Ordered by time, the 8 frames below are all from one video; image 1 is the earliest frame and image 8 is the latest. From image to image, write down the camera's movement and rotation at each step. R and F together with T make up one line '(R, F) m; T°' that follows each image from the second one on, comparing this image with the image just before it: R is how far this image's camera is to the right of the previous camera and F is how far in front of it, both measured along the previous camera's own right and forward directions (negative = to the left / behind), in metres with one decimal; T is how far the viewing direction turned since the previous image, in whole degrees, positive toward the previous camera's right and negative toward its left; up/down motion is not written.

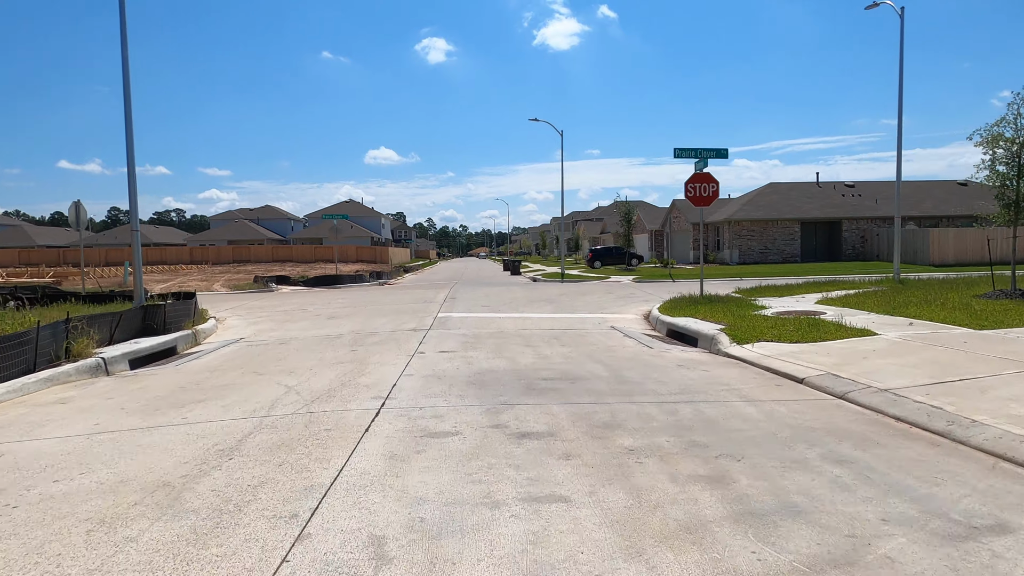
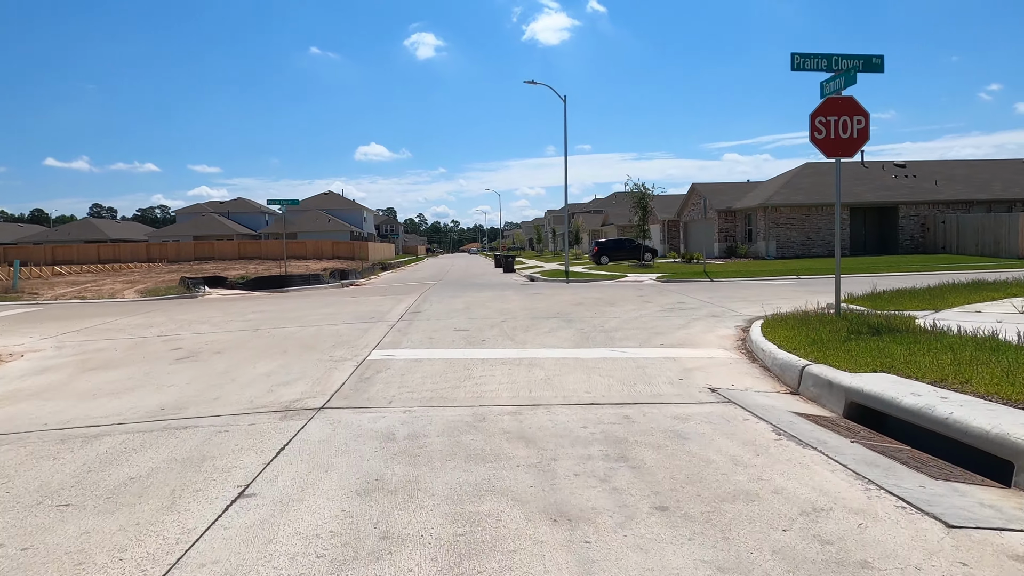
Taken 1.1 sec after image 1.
(0.0, +8.6) m; +1°
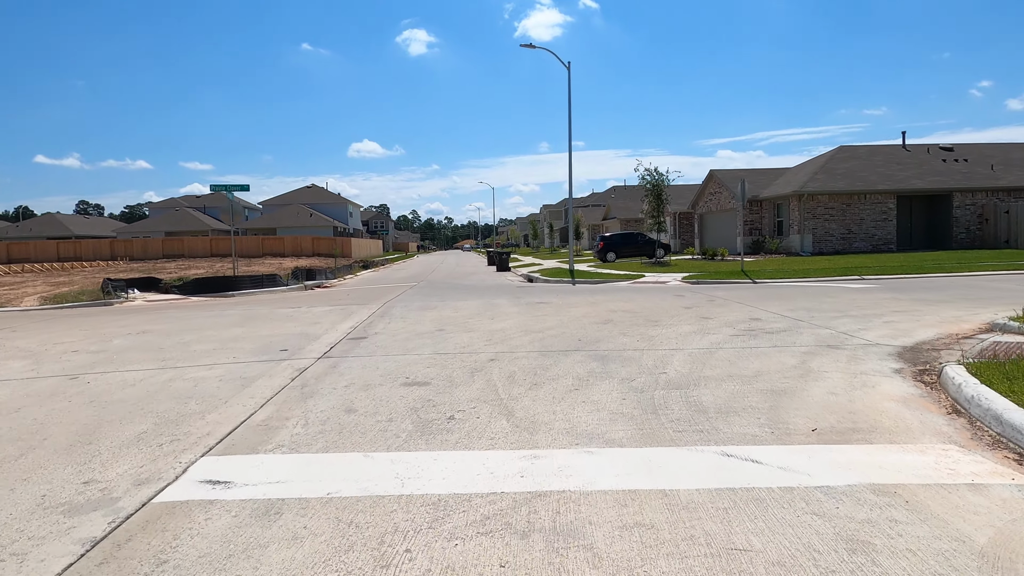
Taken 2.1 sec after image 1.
(0.0, +5.9) m; +1°
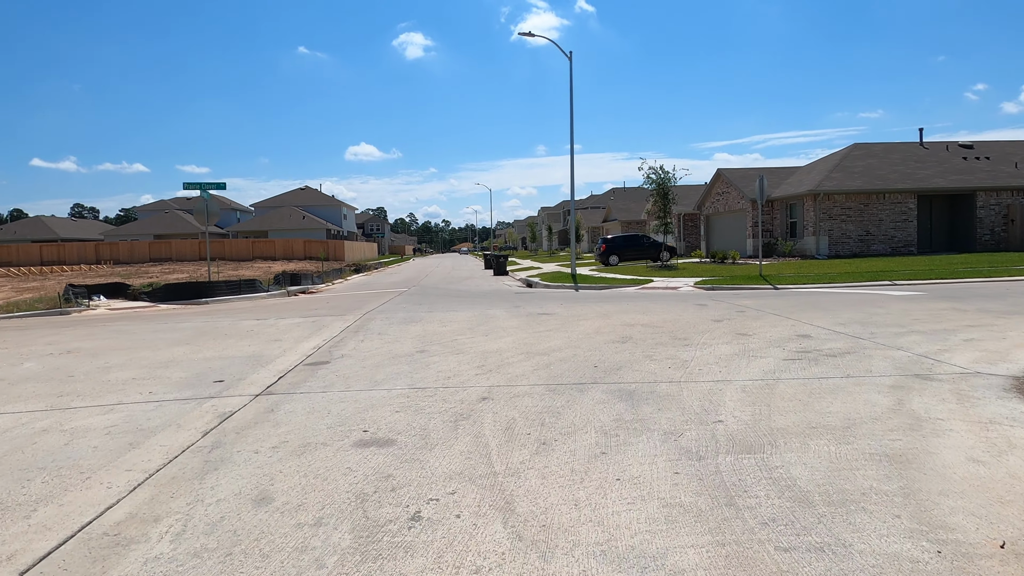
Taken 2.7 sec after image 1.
(0.0, +2.2) m; 0°
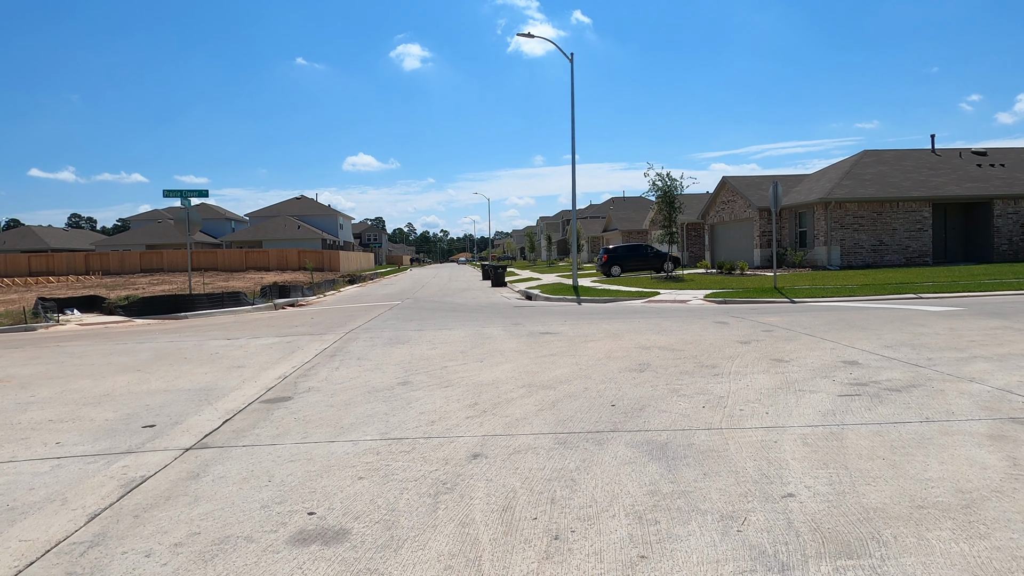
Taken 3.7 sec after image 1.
(0.0, +1.5) m; 0°
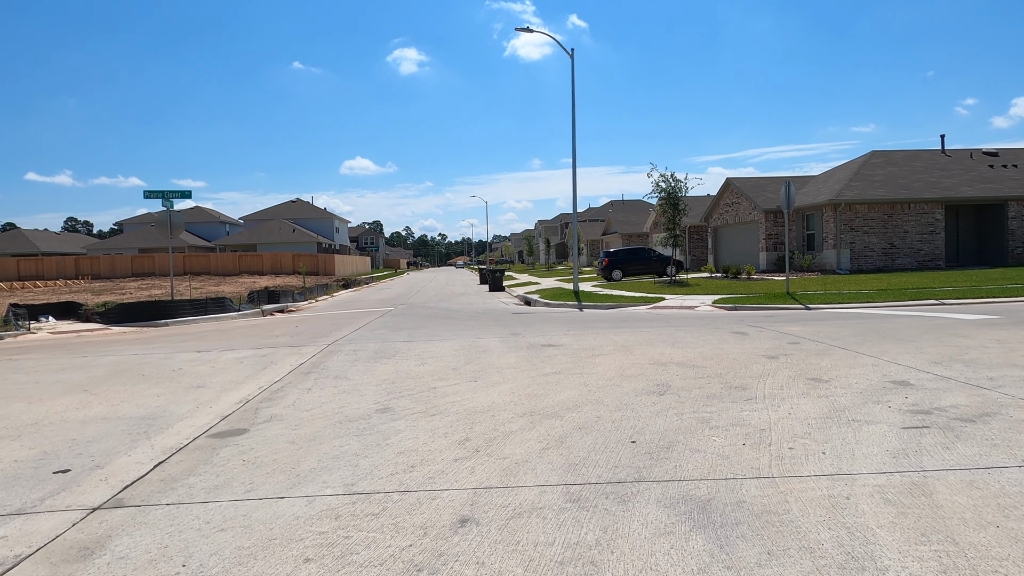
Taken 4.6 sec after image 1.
(0.0, +1.2) m; 0°
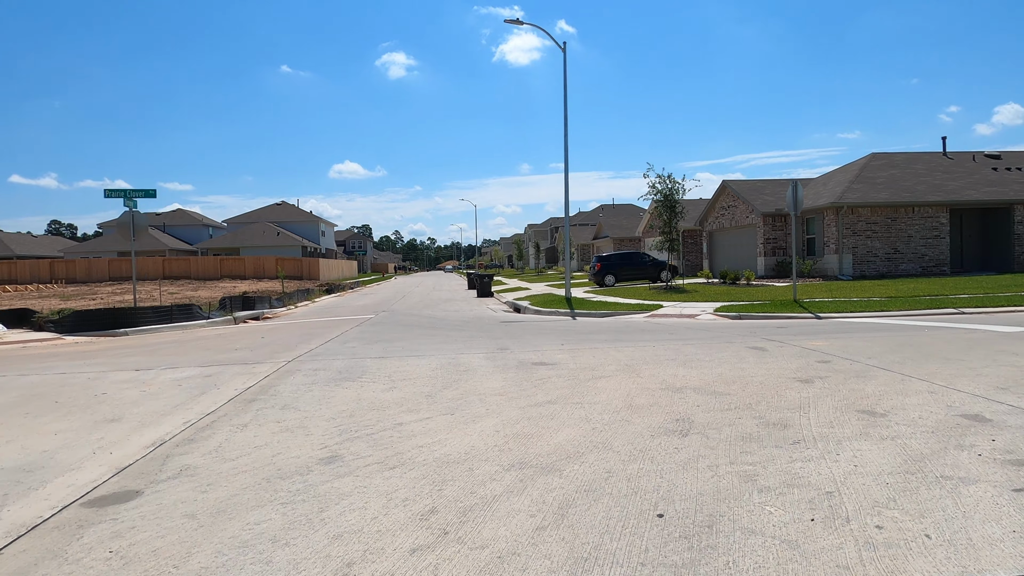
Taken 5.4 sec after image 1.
(0.0, +1.5) m; +1°
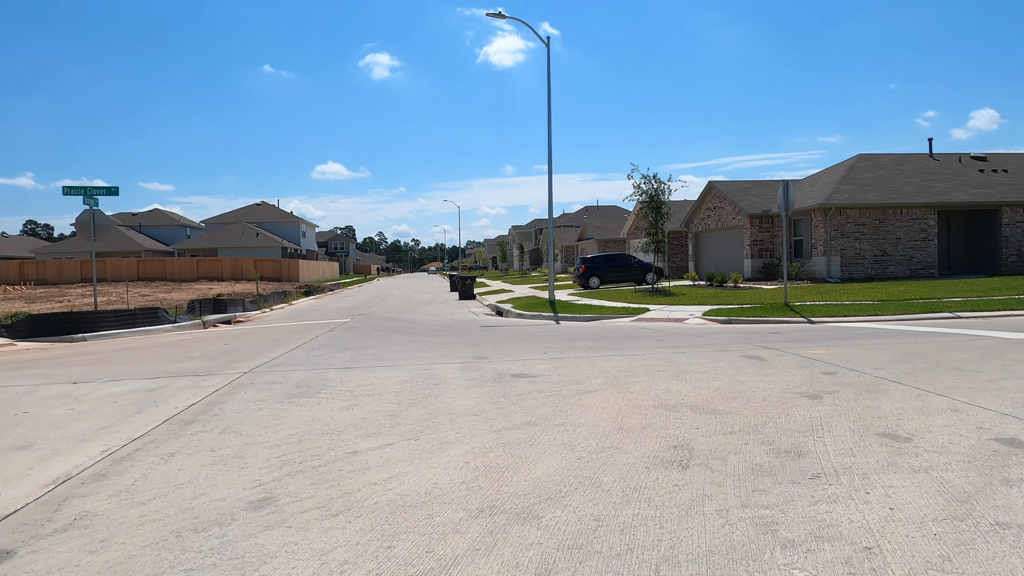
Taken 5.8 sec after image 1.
(+0.1, +0.9) m; +1°
